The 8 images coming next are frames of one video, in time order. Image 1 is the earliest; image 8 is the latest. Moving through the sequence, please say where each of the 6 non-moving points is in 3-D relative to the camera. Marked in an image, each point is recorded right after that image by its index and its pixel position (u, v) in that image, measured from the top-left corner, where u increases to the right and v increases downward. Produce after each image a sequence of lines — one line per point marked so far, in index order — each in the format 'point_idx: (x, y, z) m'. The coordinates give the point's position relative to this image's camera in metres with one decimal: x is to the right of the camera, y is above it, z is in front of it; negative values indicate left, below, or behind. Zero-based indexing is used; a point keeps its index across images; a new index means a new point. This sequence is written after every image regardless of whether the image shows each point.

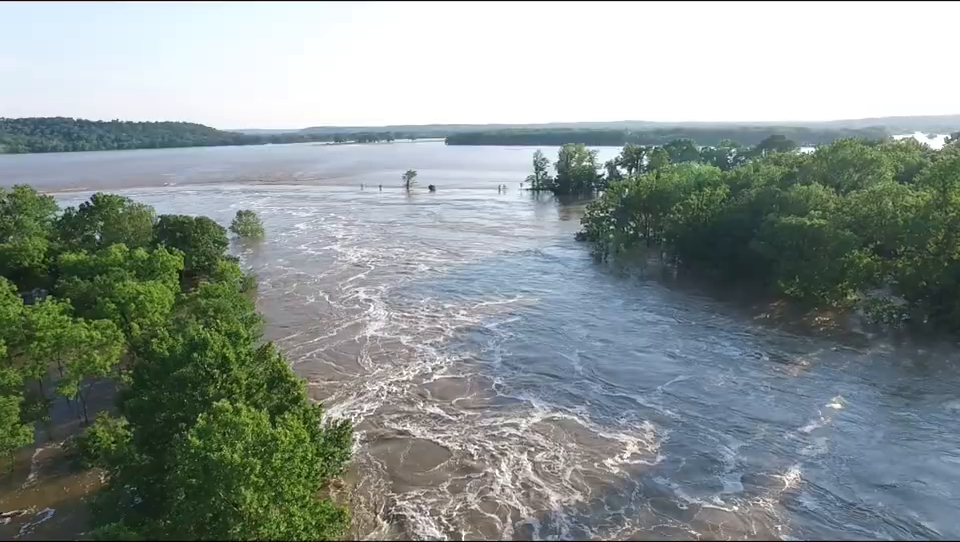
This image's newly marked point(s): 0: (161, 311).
0: (-10.0, -1.3, +18.3) m
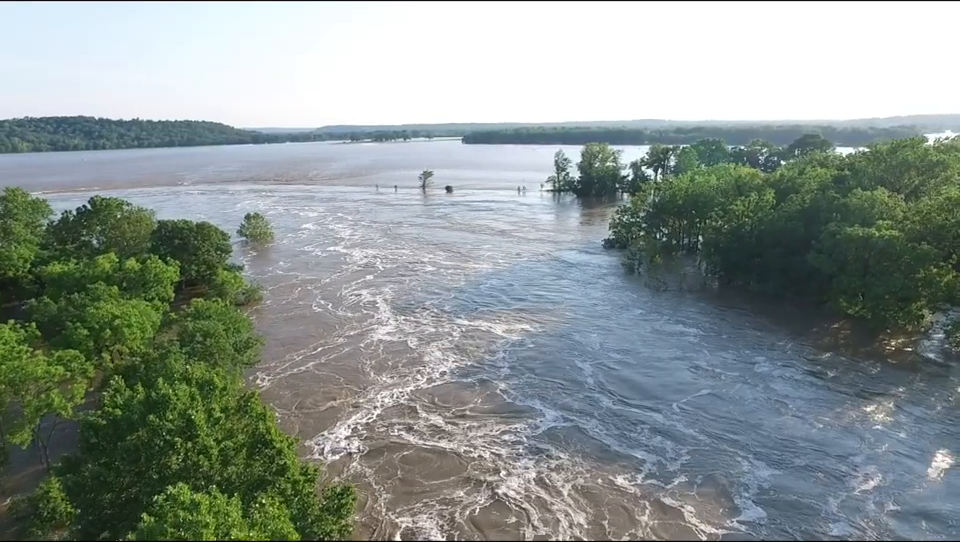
0: (-9.3, -1.9, +16.0) m
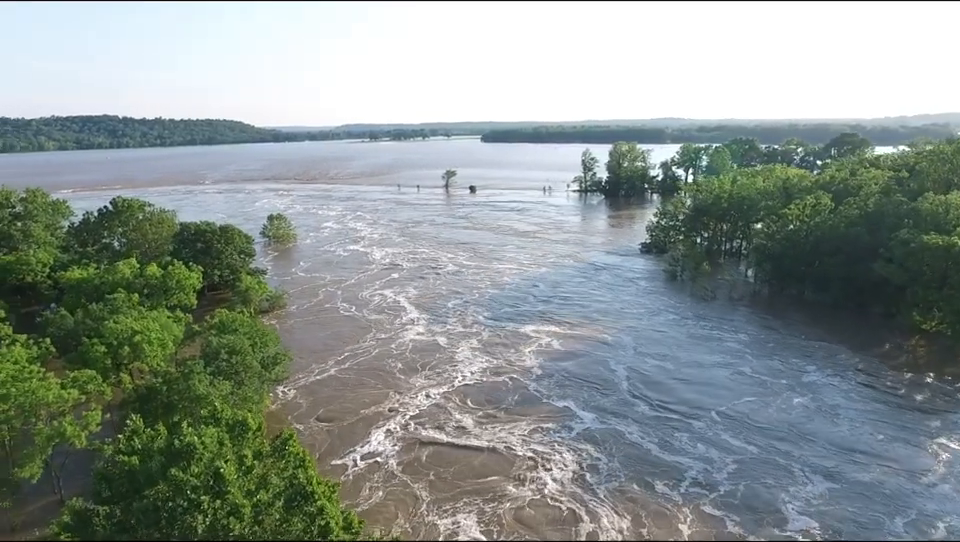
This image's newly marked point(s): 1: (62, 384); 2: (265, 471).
0: (-8.0, -2.1, +14.8) m
1: (-9.0, -2.4, +12.5) m
2: (-3.6, -3.4, +9.8) m
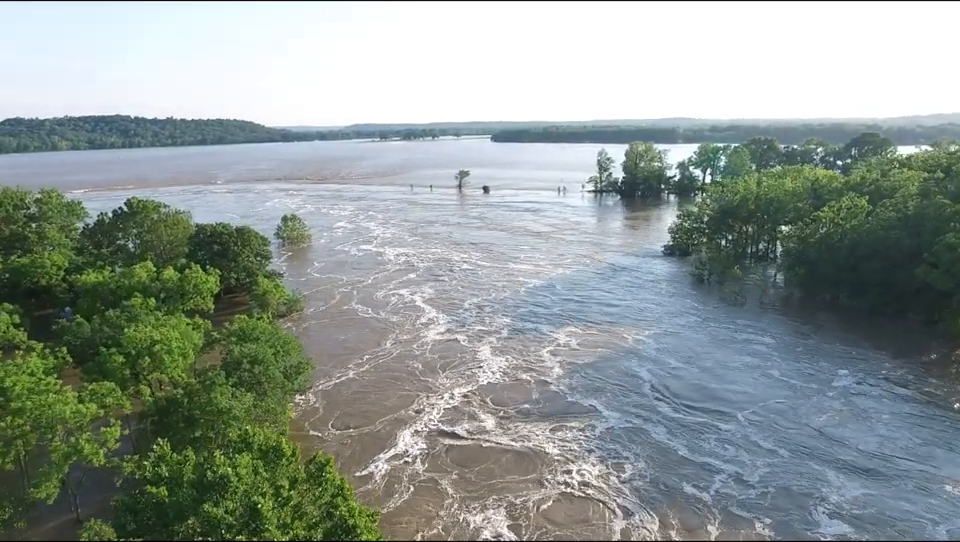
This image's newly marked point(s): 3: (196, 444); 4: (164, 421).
0: (-7.2, -2.3, +14.2) m
1: (-8.2, -2.6, +11.9) m
2: (-2.9, -3.5, +9.1) m
3: (-6.1, -3.7, +12.6) m
4: (-6.9, -3.3, +12.8) m
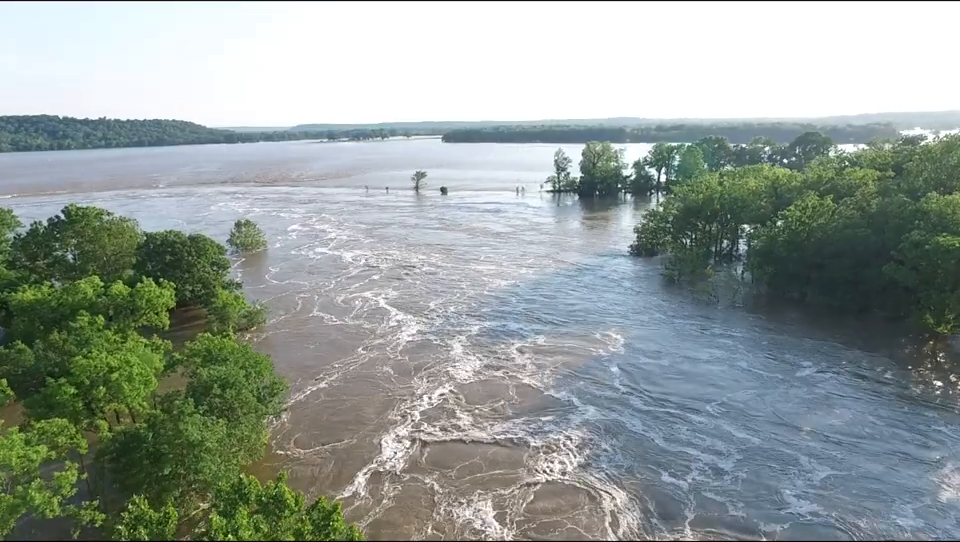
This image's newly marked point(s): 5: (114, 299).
0: (-7.4, -2.7, +12.8) m
1: (-8.1, -3.0, +10.4) m
2: (-2.6, -3.8, +8.1) m
3: (-6.1, -4.1, +11.3) m
4: (-7.0, -3.7, +11.4) m
5: (-11.5, -0.9, +18.4) m
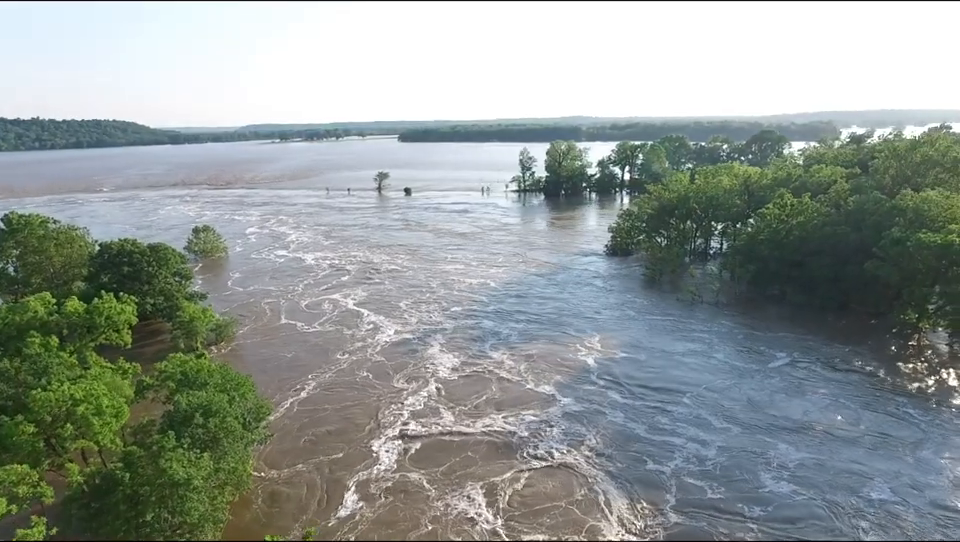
0: (-7.1, -3.0, +11.4) m
1: (-7.7, -3.3, +8.9) m
2: (-2.0, -4.1, +7.0) m
3: (-5.7, -4.4, +10.0) m
4: (-6.6, -4.0, +10.1) m
5: (-11.7, -1.4, +16.7) m
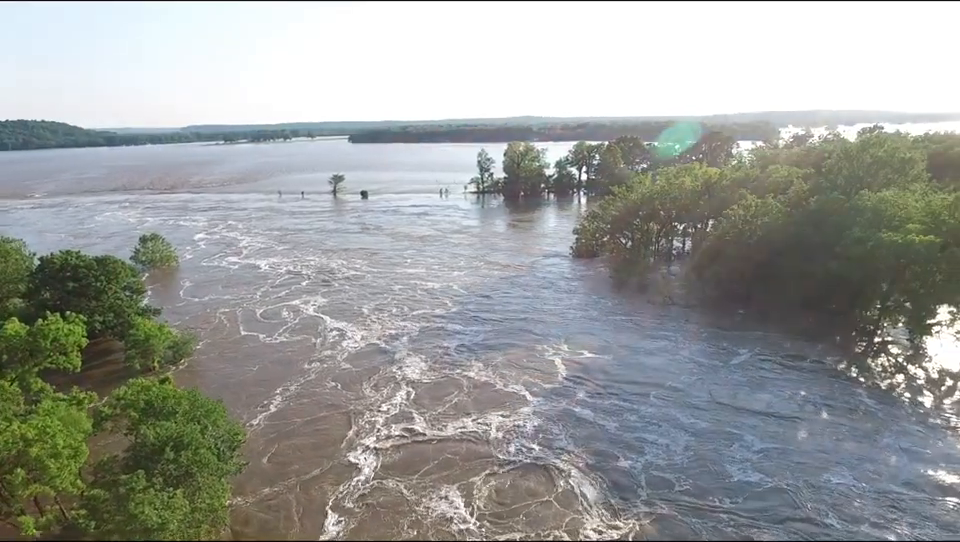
0: (-7.1, -3.4, +10.2) m
1: (-7.5, -3.8, +7.8) m
2: (-1.7, -4.4, +6.3) m
3: (-5.6, -4.8, +9.0) m
4: (-6.5, -4.4, +9.0) m
5: (-12.2, -1.9, +15.1) m
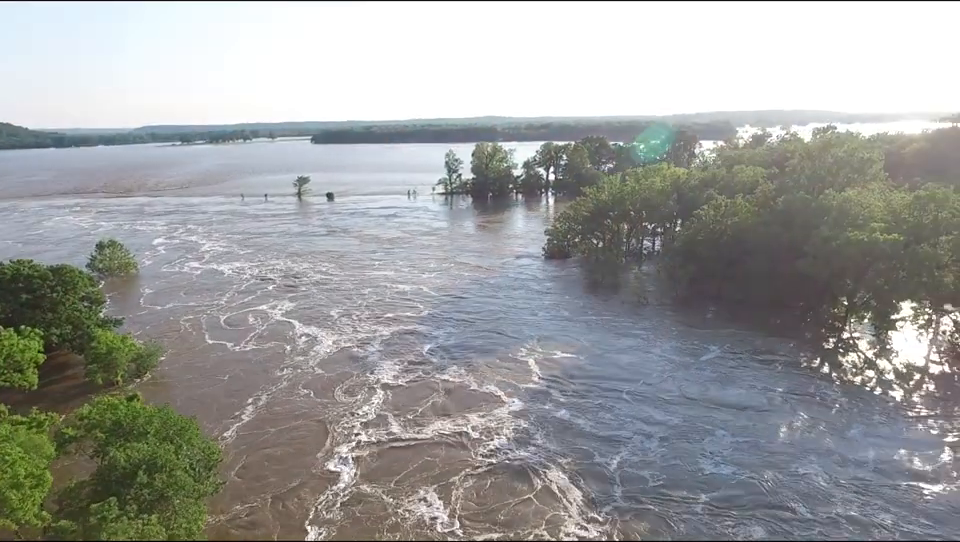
0: (-7.3, -3.7, +9.5) m
1: (-7.5, -4.0, +7.1) m
2: (-1.6, -4.5, +6.0) m
3: (-5.7, -5.0, +8.4) m
4: (-6.5, -4.7, +8.3) m
5: (-12.6, -2.2, +14.2) m
